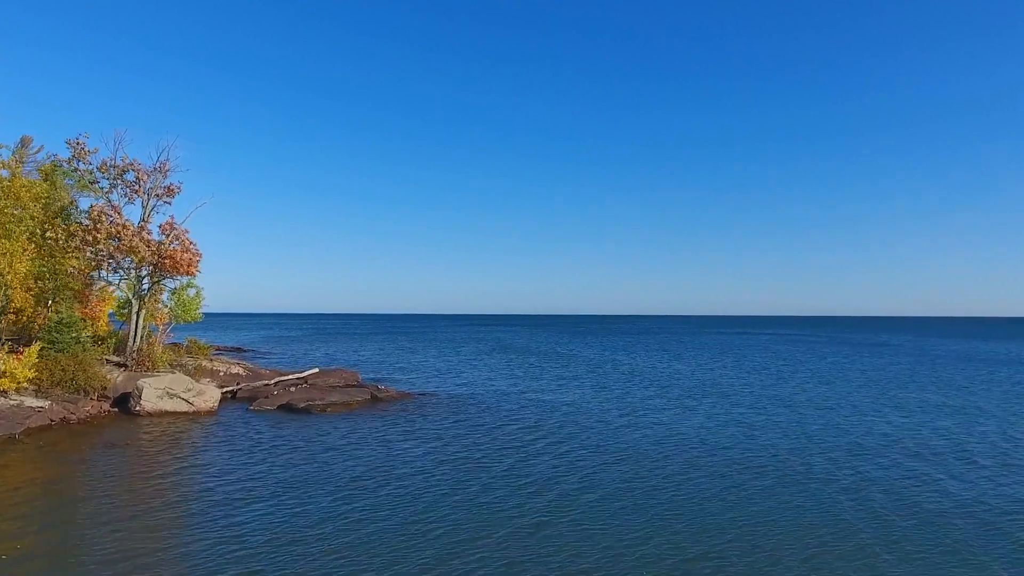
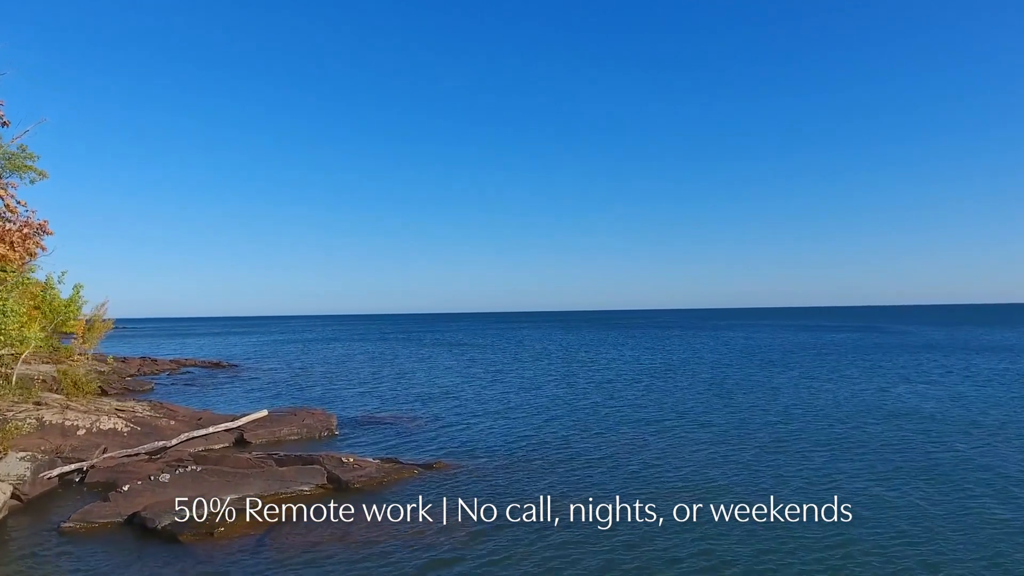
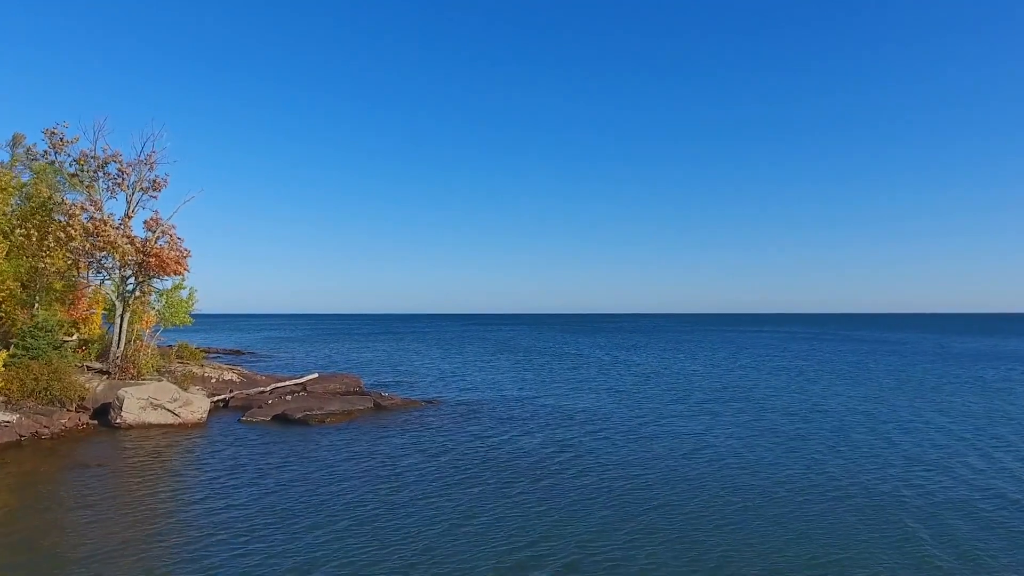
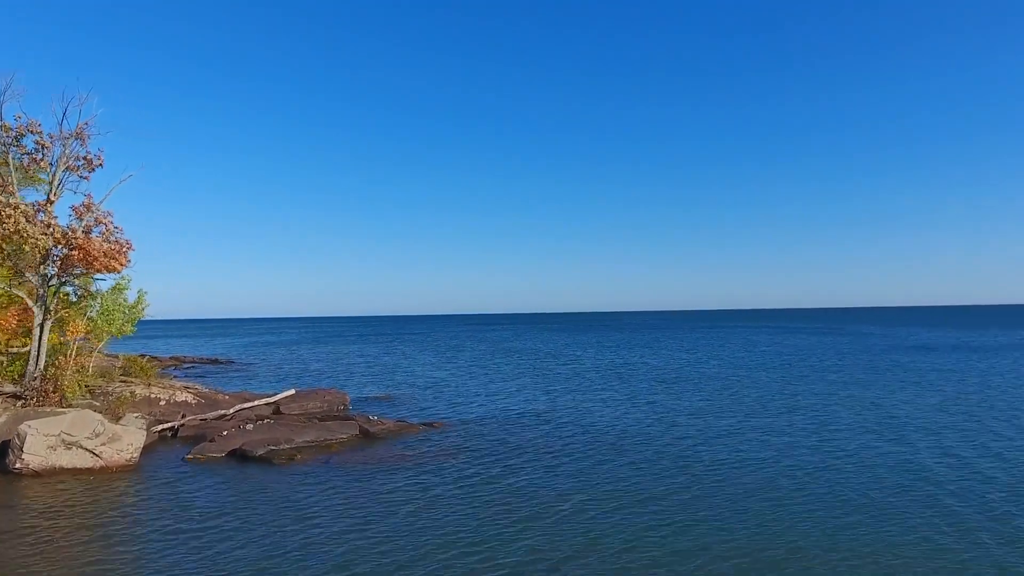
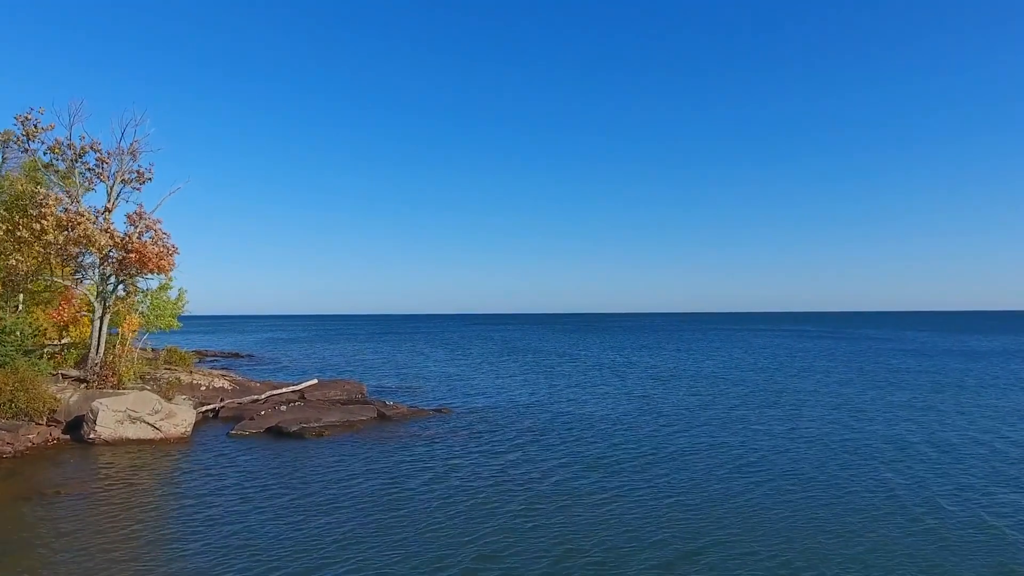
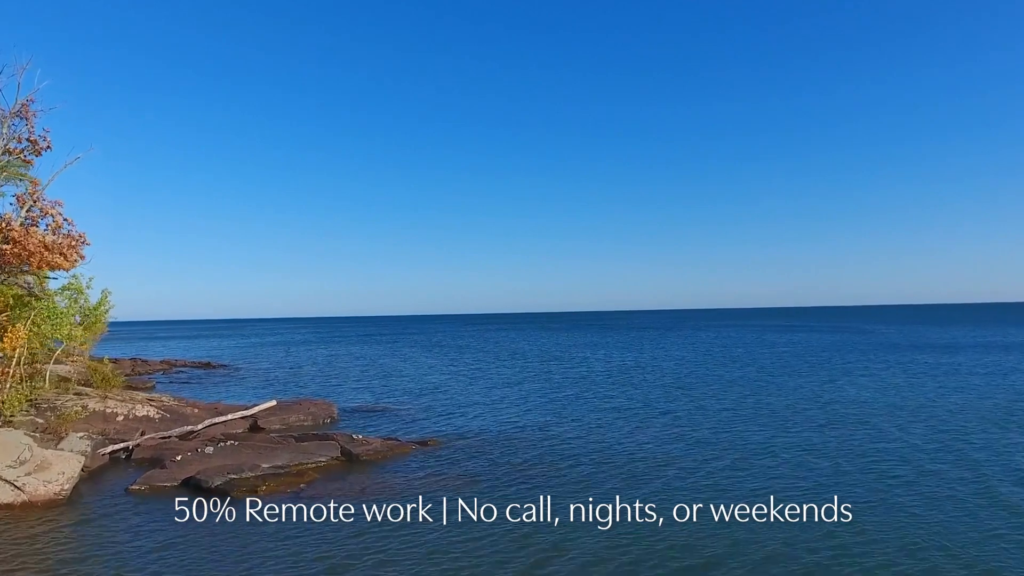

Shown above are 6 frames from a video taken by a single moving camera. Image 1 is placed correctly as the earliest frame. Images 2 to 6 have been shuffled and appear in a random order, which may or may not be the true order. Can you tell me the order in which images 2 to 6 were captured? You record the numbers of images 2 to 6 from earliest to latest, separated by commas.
3, 5, 4, 6, 2
